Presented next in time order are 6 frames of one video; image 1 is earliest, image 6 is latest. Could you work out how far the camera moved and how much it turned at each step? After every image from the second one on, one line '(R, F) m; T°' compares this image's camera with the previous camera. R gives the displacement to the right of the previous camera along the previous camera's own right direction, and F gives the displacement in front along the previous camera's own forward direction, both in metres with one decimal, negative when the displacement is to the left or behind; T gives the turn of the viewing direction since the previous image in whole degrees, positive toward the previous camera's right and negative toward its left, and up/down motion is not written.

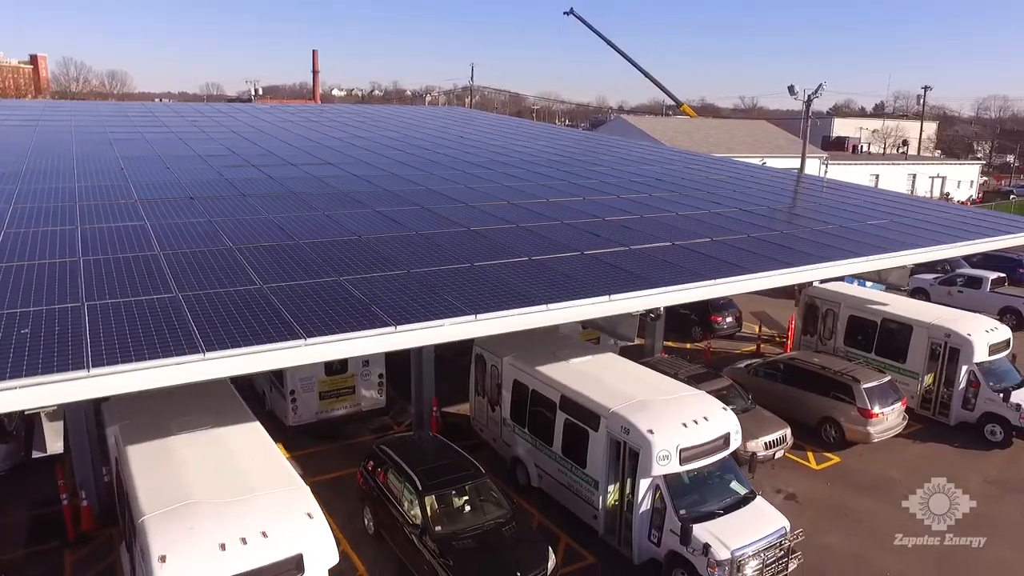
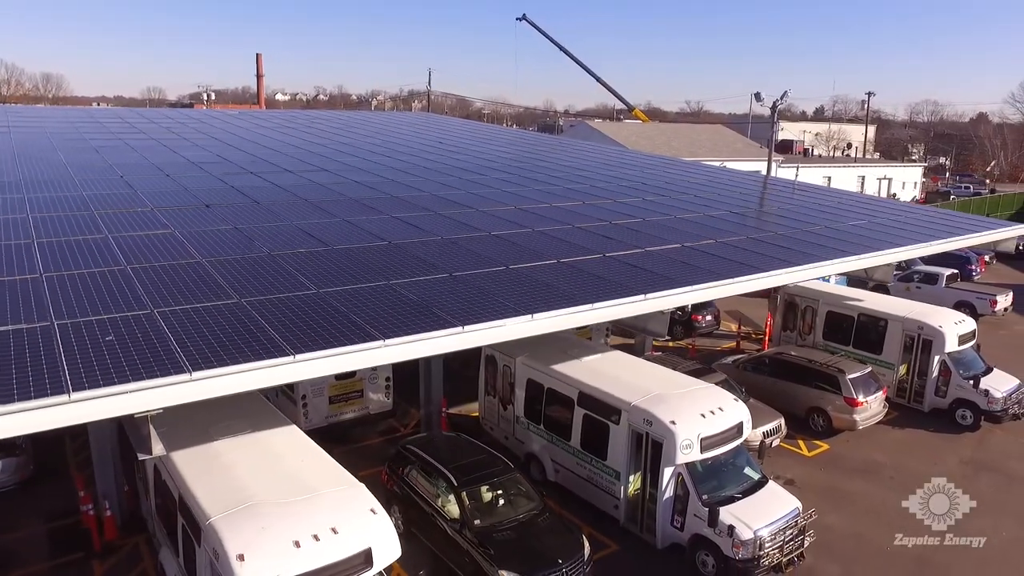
(-1.2, -0.4) m; +4°
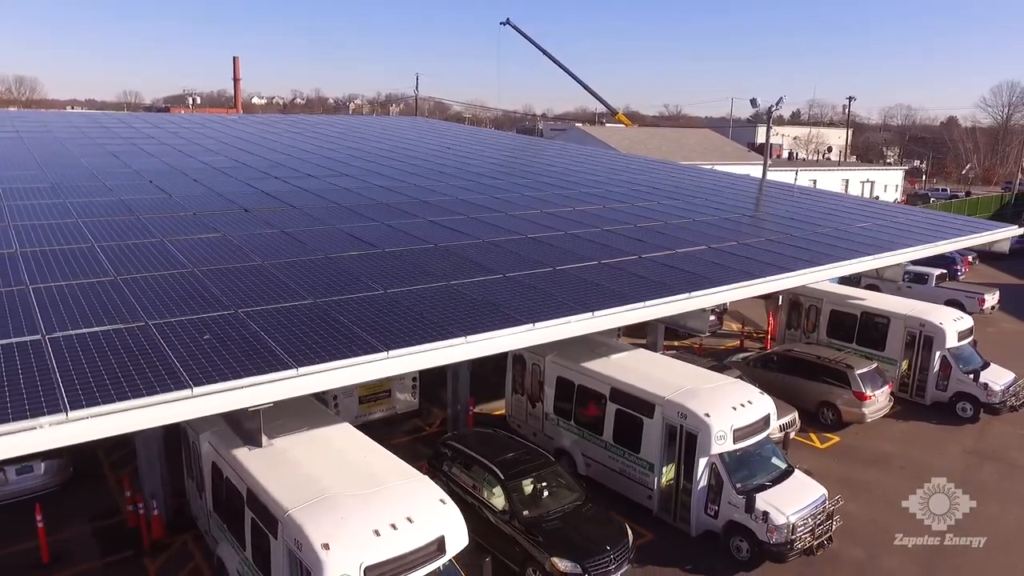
(-1.0, -0.4) m; +2°
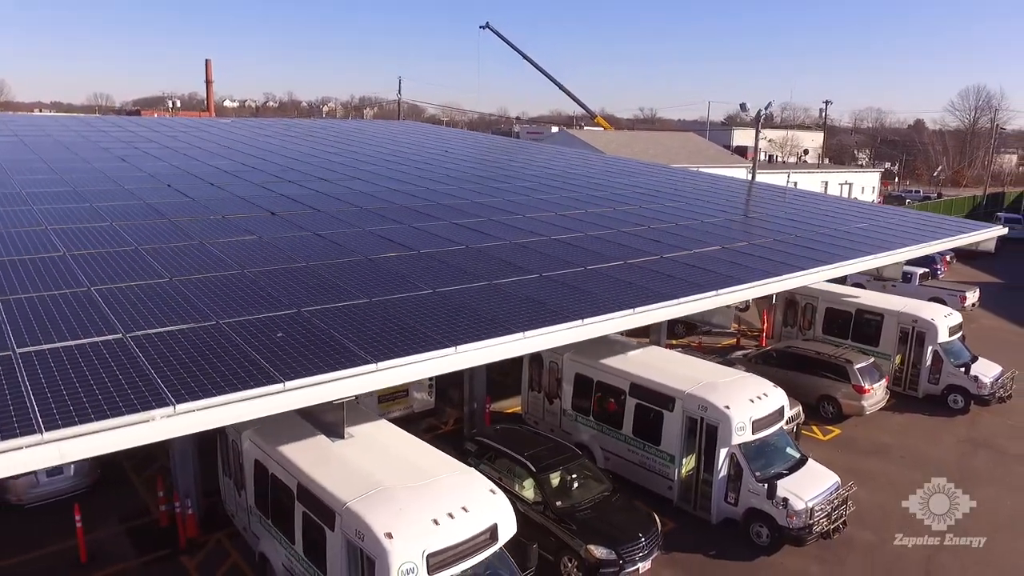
(-0.9, -0.4) m; +2°
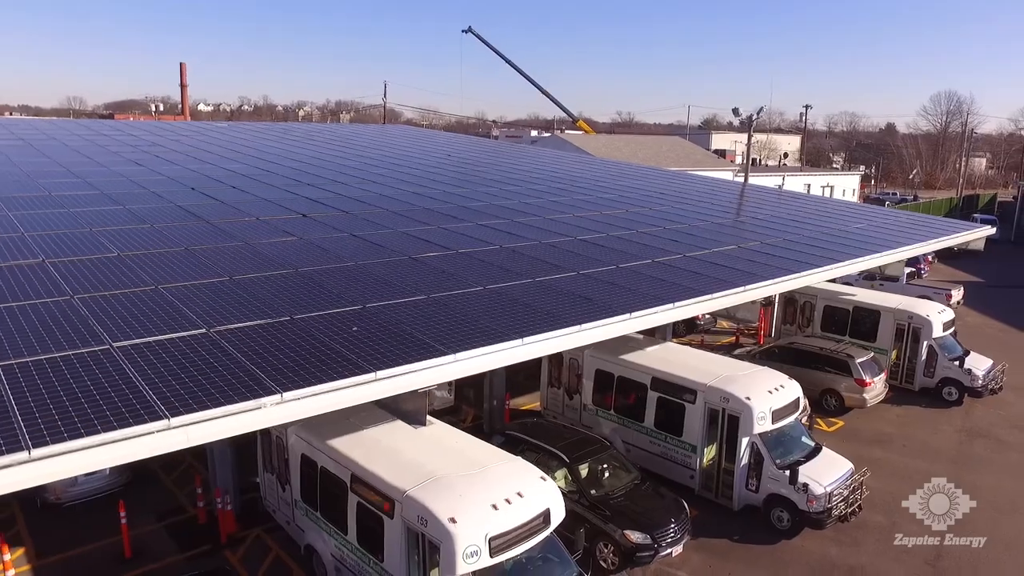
(-0.9, -0.4) m; +2°
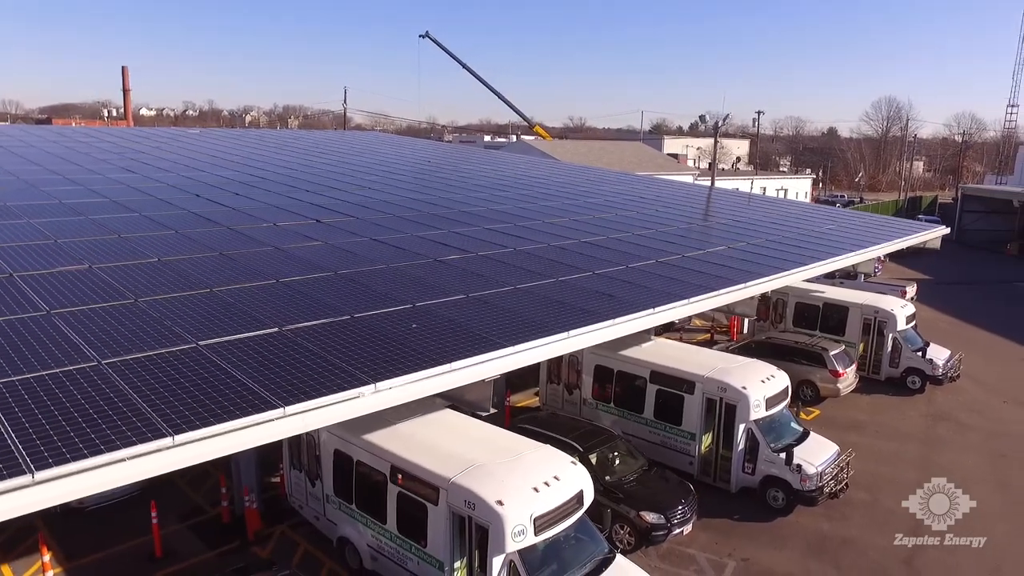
(-1.1, -0.7) m; +4°
